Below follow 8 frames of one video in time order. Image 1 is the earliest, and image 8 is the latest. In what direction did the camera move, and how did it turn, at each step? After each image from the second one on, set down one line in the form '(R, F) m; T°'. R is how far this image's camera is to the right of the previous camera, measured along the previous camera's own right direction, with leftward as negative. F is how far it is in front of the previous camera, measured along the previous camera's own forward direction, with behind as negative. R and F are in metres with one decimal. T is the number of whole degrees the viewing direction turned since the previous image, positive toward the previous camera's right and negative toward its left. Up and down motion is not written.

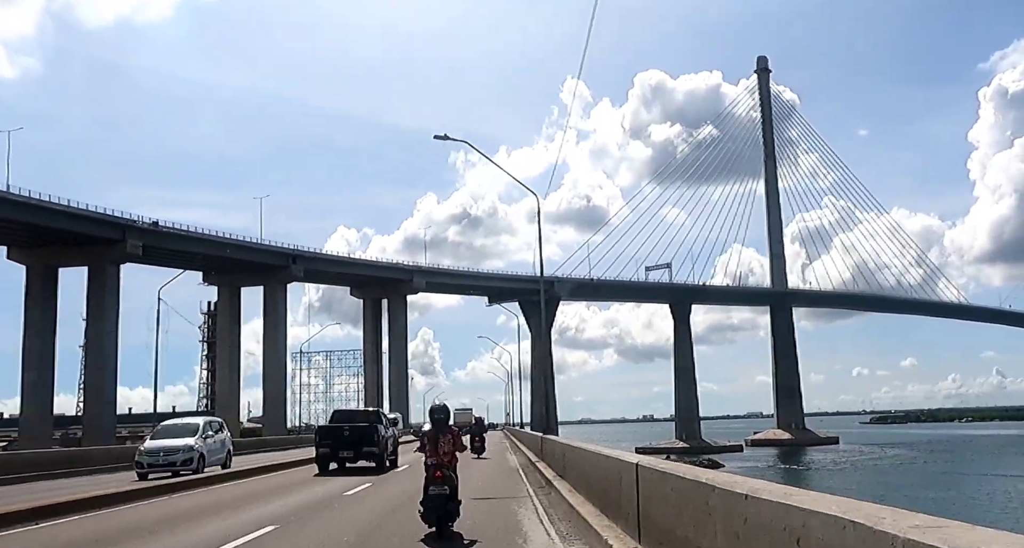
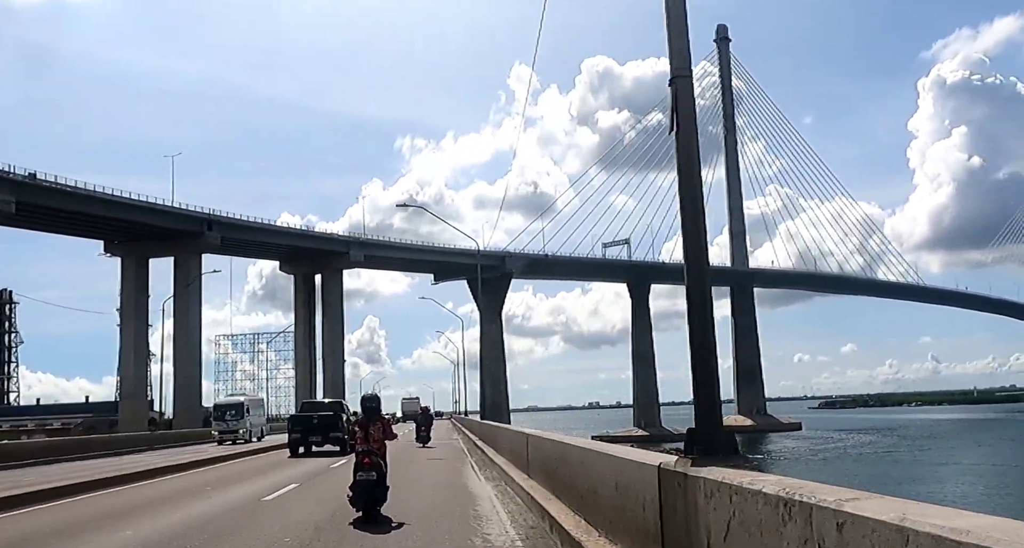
(+0.1, +5.7) m; +4°
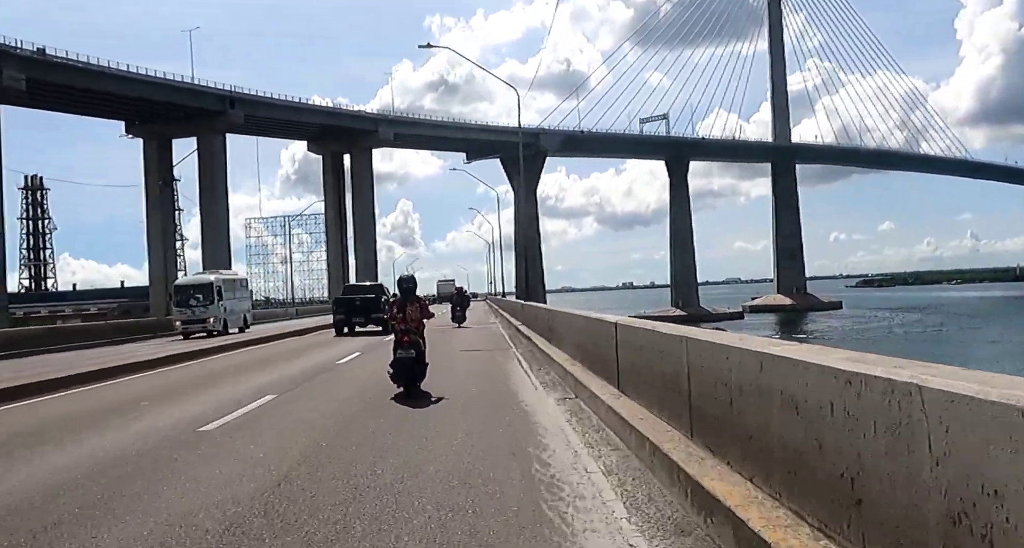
(-0.2, +1.8) m; -2°
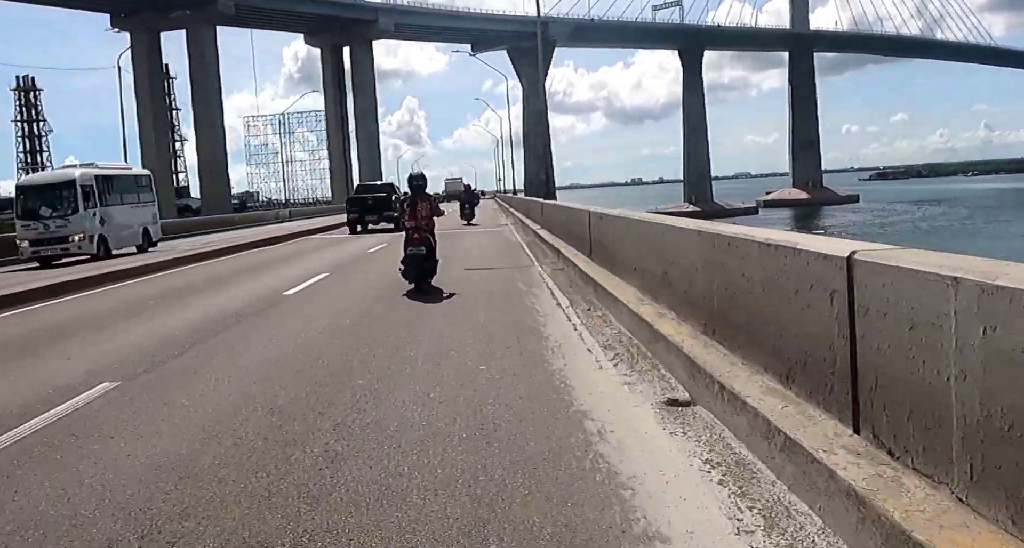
(-0.1, +1.4) m; -1°
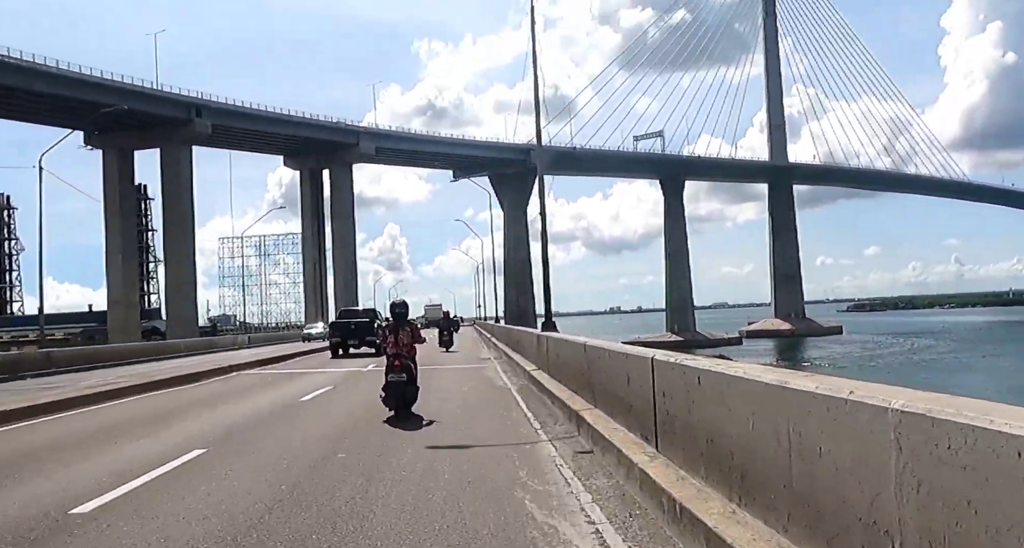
(0.0, +2.1) m; +1°
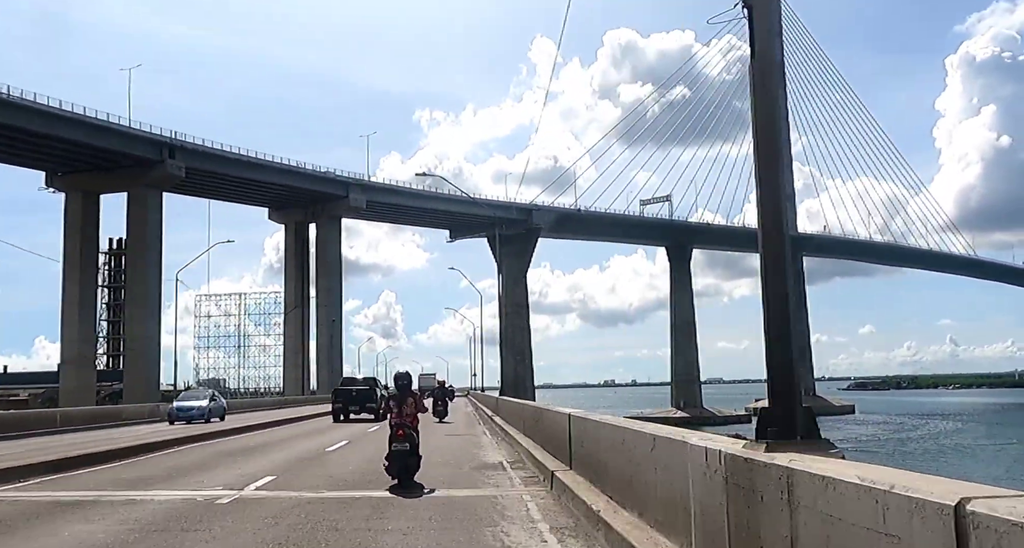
(-0.2, +4.2) m; 0°
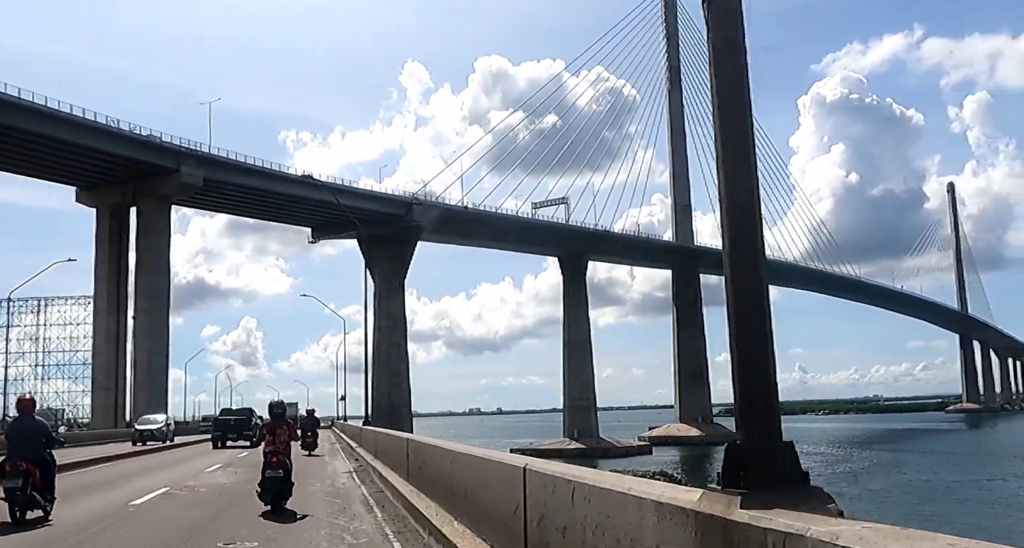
(-0.7, +9.8) m; +10°
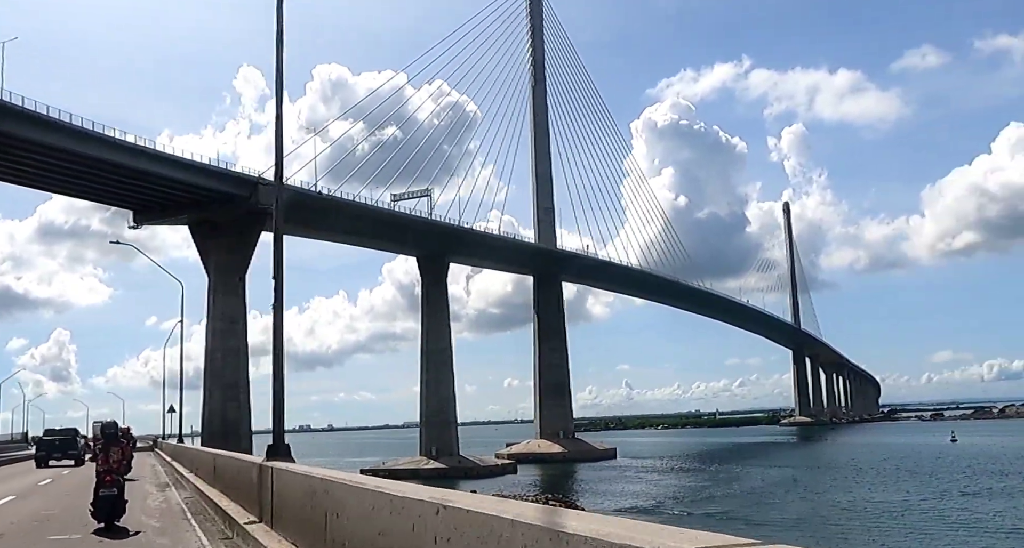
(-1.7, +6.2) m; +12°
